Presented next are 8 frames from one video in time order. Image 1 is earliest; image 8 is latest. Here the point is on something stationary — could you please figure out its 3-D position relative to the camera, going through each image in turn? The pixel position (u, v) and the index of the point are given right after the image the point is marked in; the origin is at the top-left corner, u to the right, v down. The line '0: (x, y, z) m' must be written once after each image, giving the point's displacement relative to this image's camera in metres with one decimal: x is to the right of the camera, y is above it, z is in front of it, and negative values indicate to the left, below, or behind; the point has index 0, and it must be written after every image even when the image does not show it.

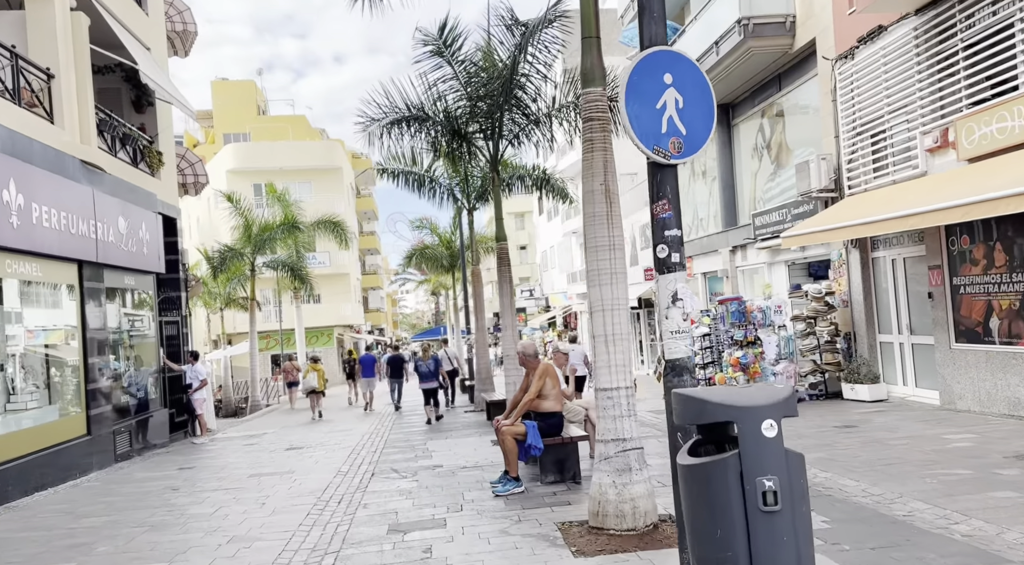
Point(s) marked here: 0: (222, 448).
0: (-5.1, -2.9, +15.9) m
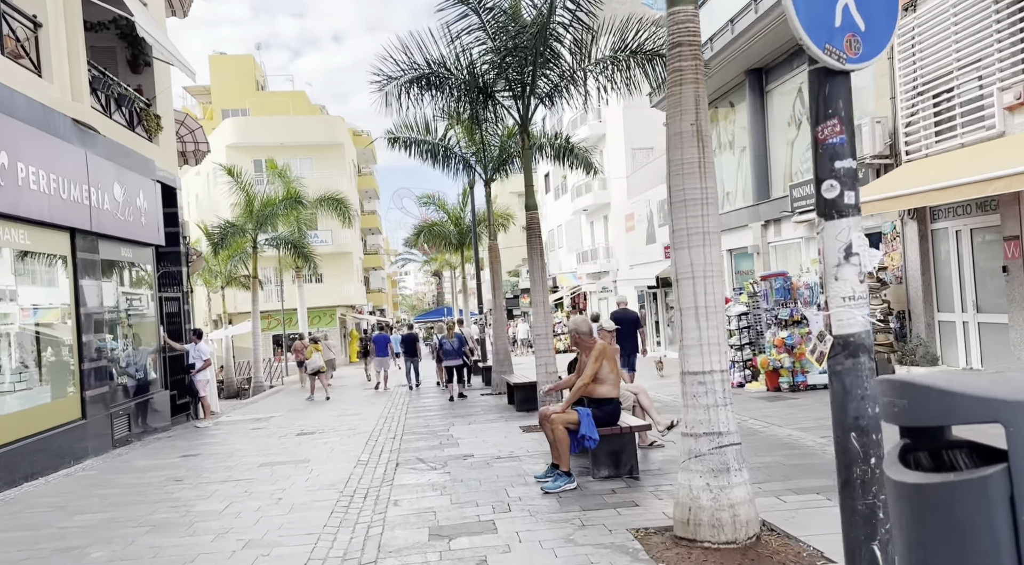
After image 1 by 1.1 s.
0: (-4.7, -2.4, +14.9) m
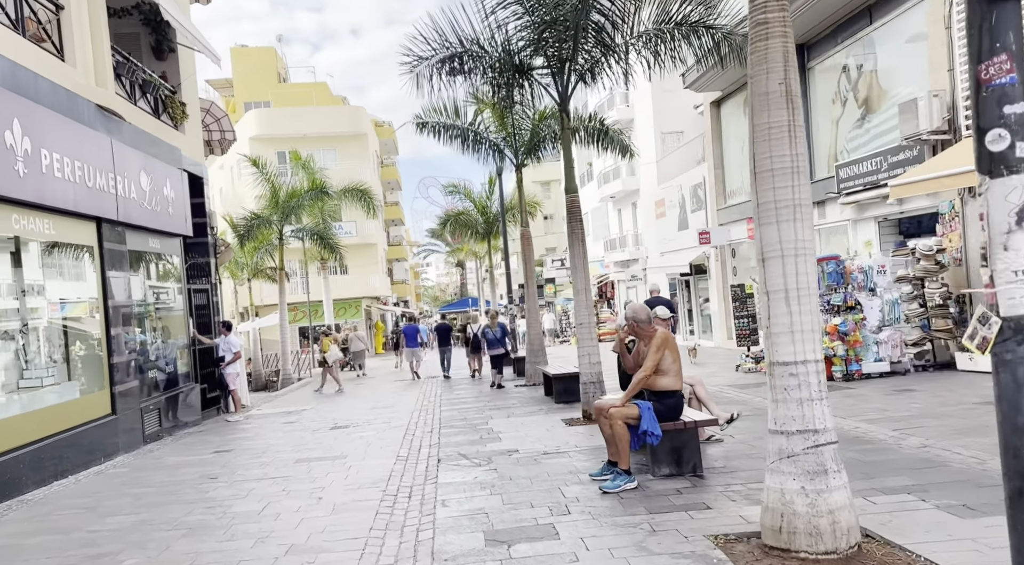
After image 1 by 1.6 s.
0: (-4.1, -2.3, +14.5) m
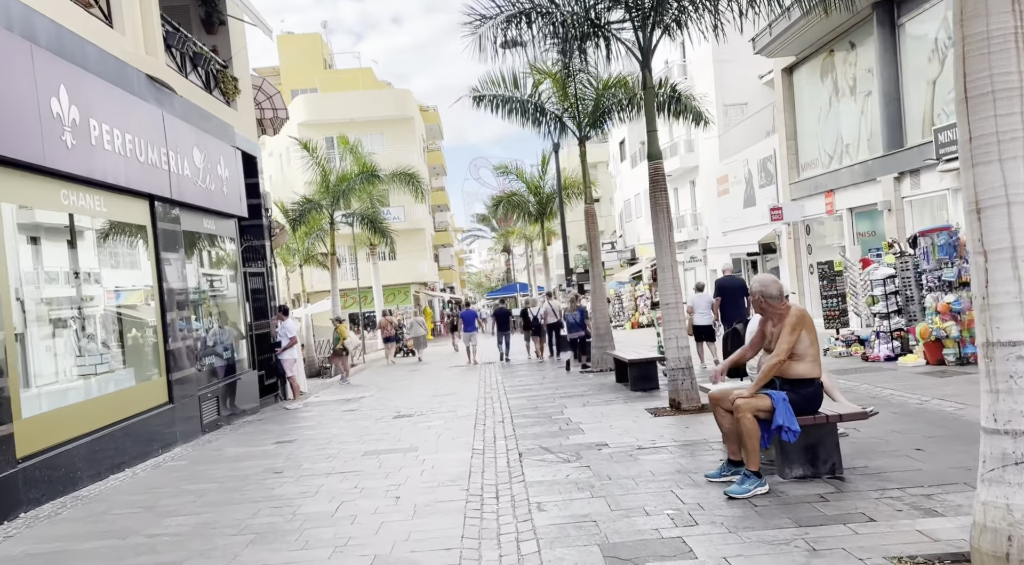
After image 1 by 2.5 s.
0: (-2.9, -2.0, +13.8) m
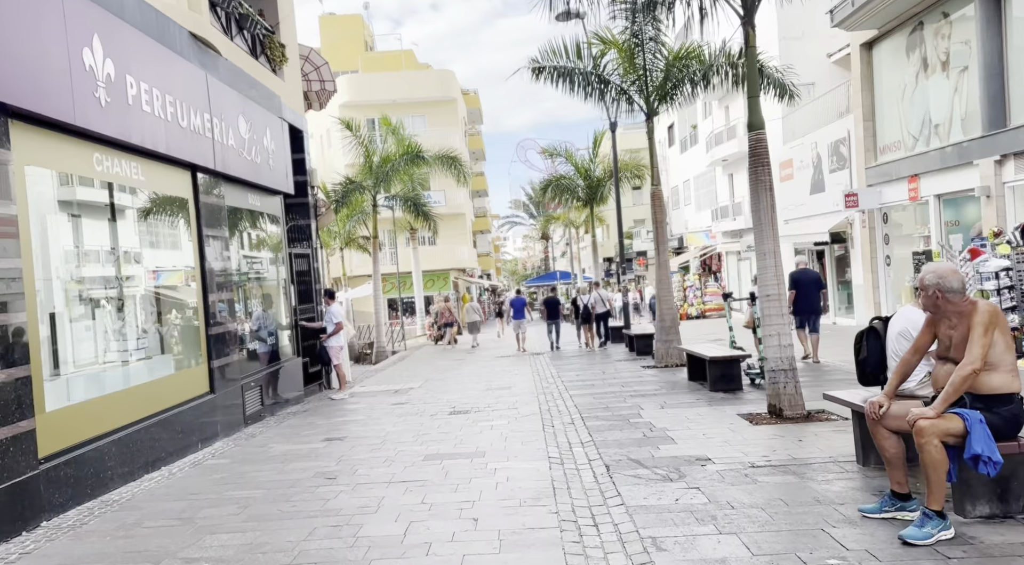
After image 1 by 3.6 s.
0: (-2.0, -1.8, +12.8) m
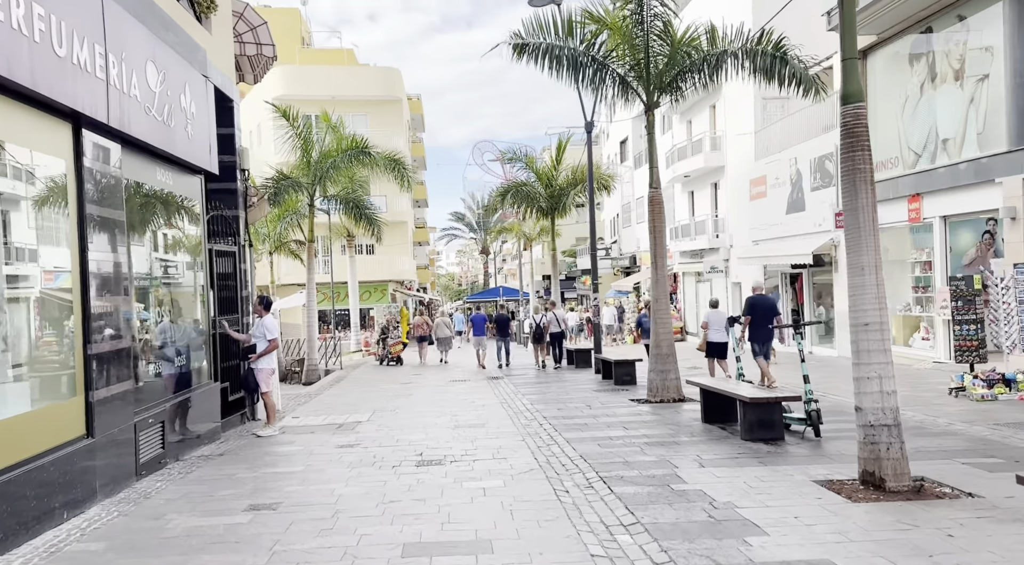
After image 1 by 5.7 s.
0: (-2.2, -1.8, +9.9) m
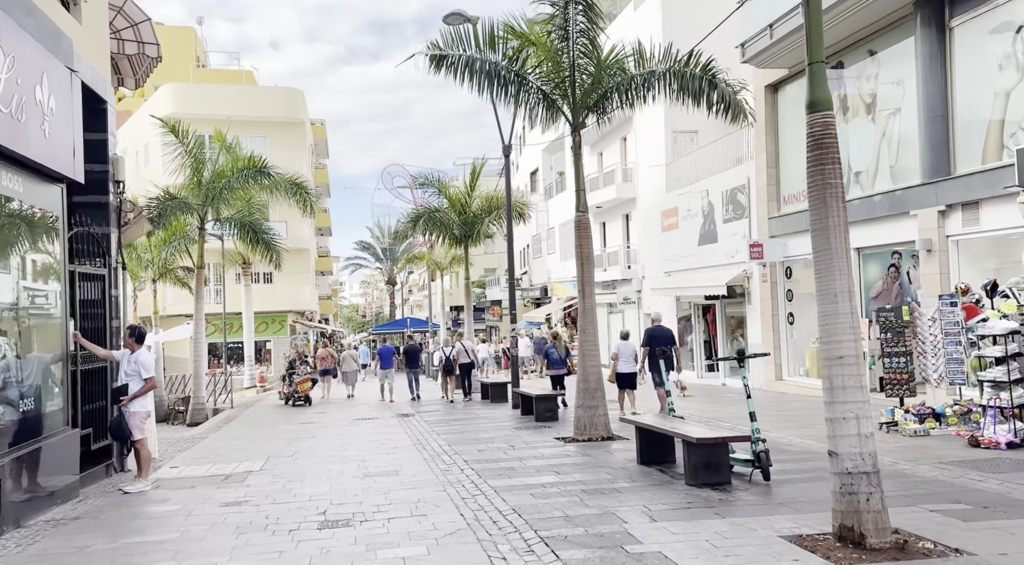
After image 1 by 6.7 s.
0: (-3.0, -2.1, +8.5) m
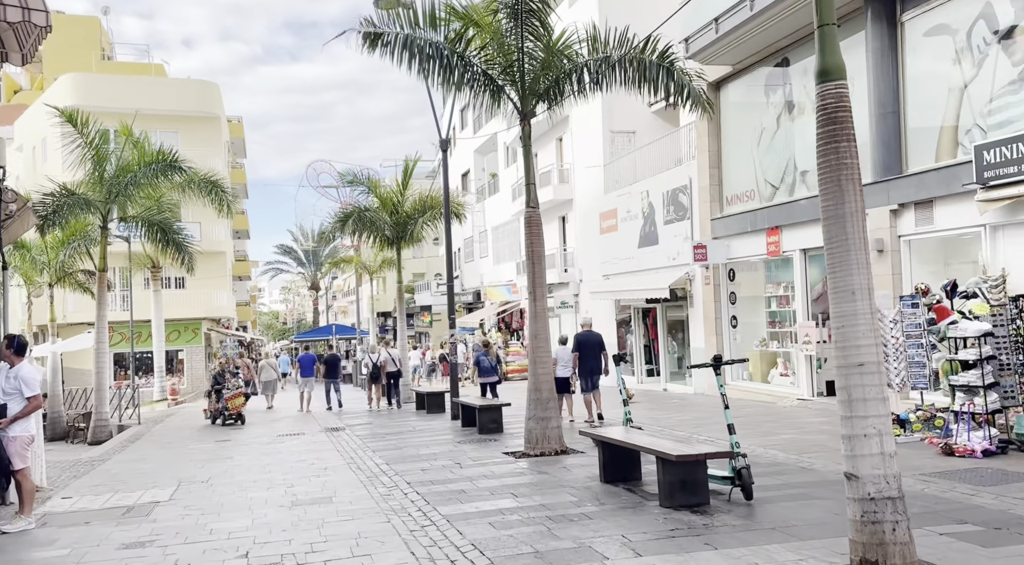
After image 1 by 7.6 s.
0: (-3.4, -2.1, +7.1) m
